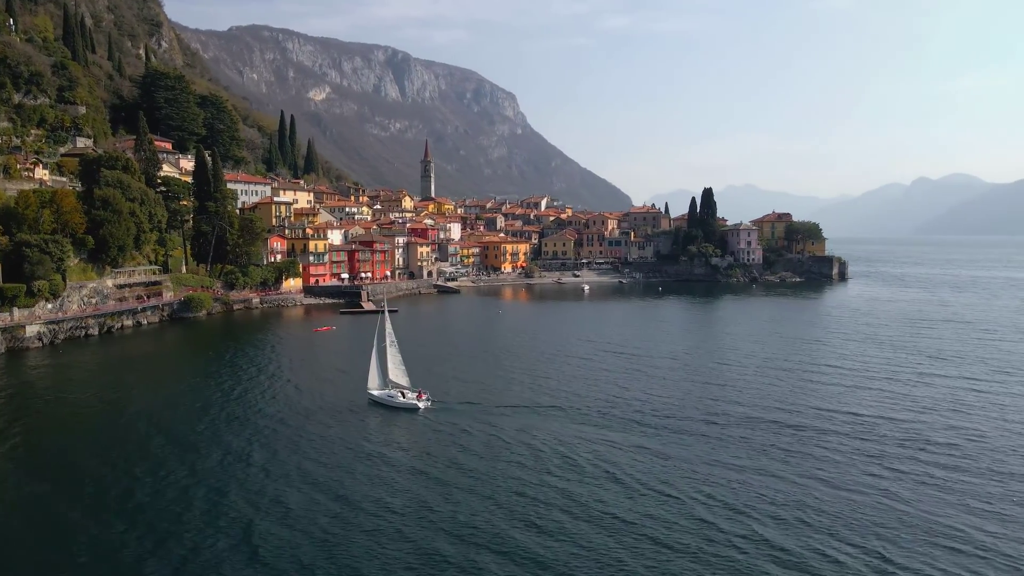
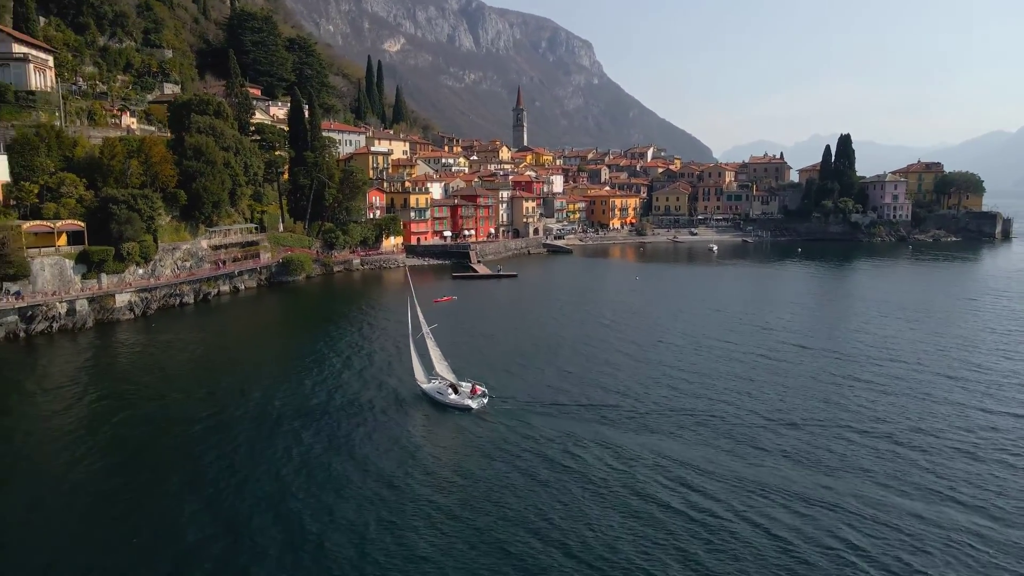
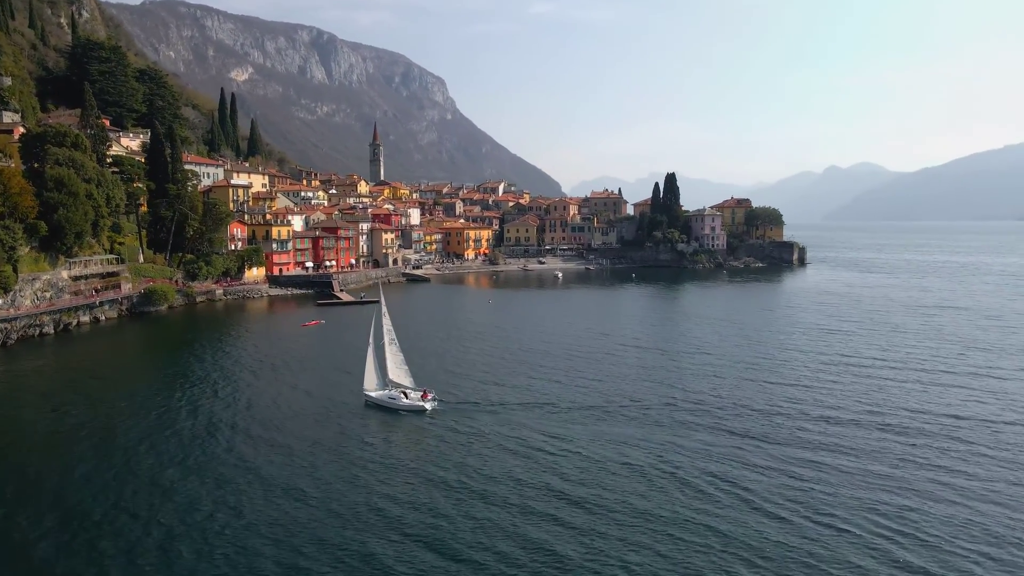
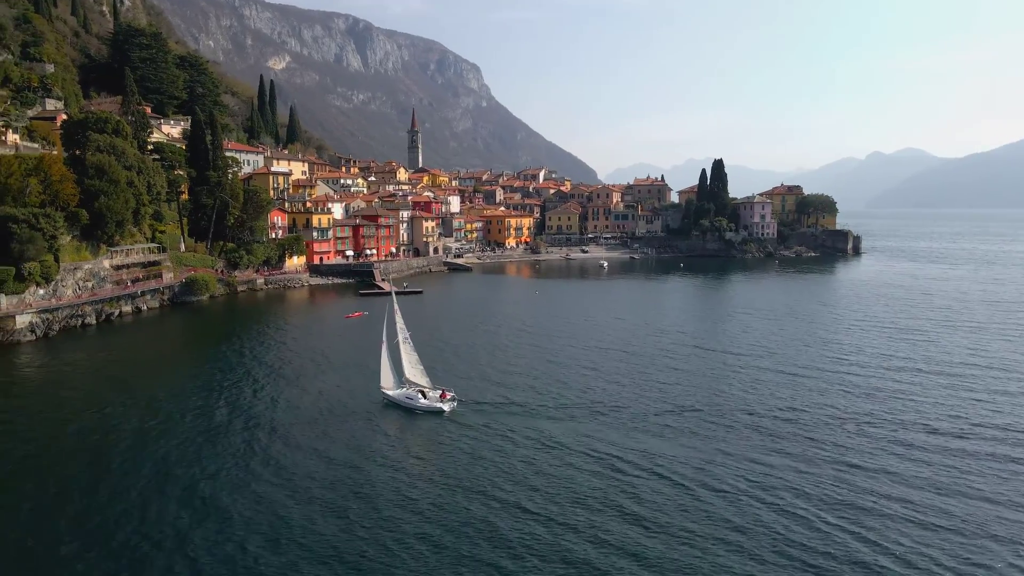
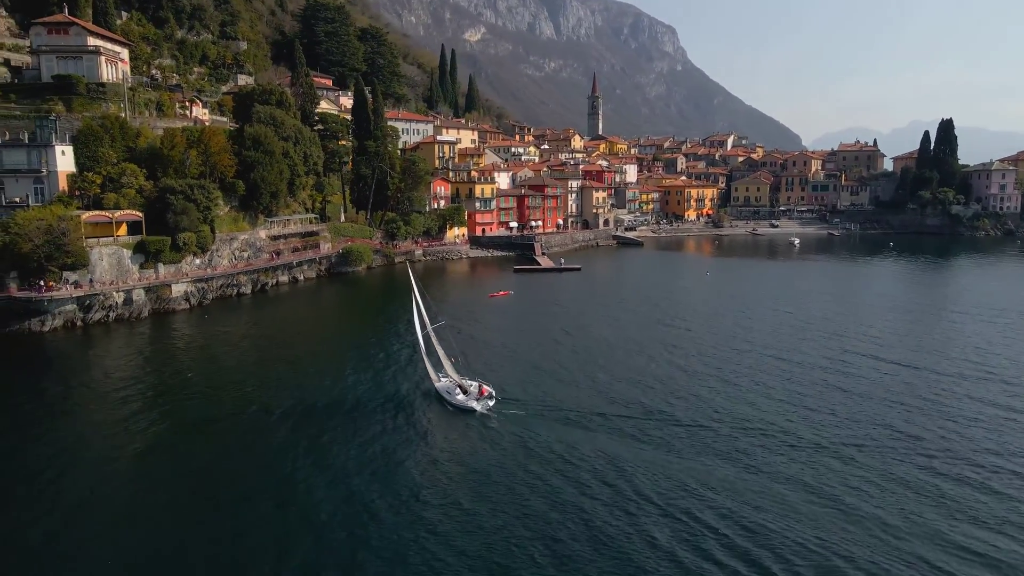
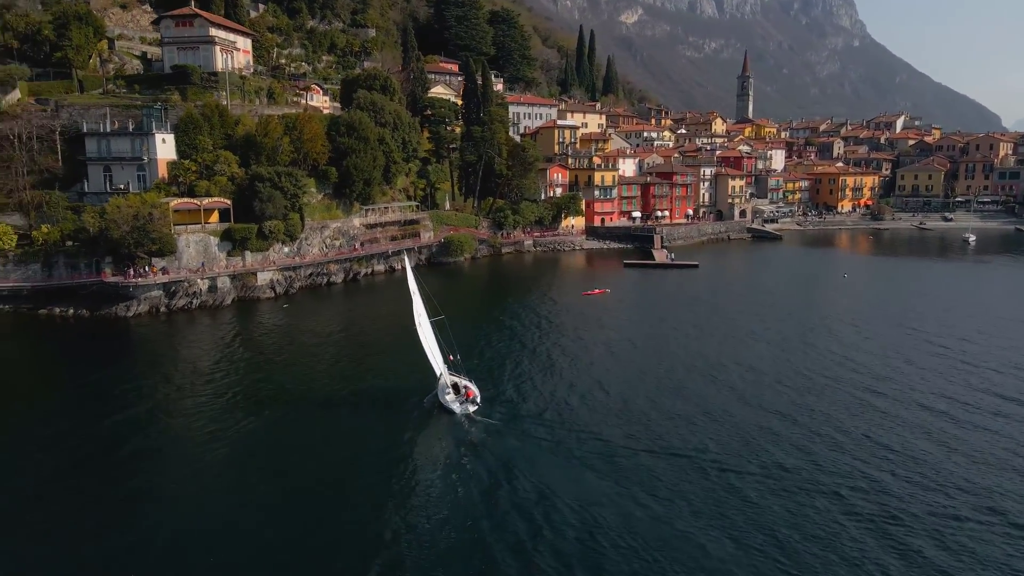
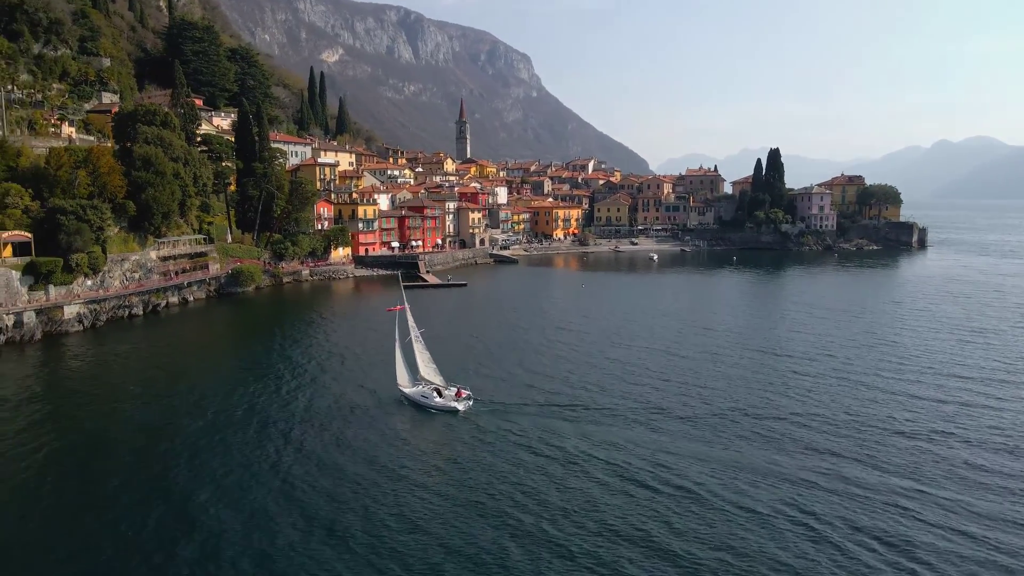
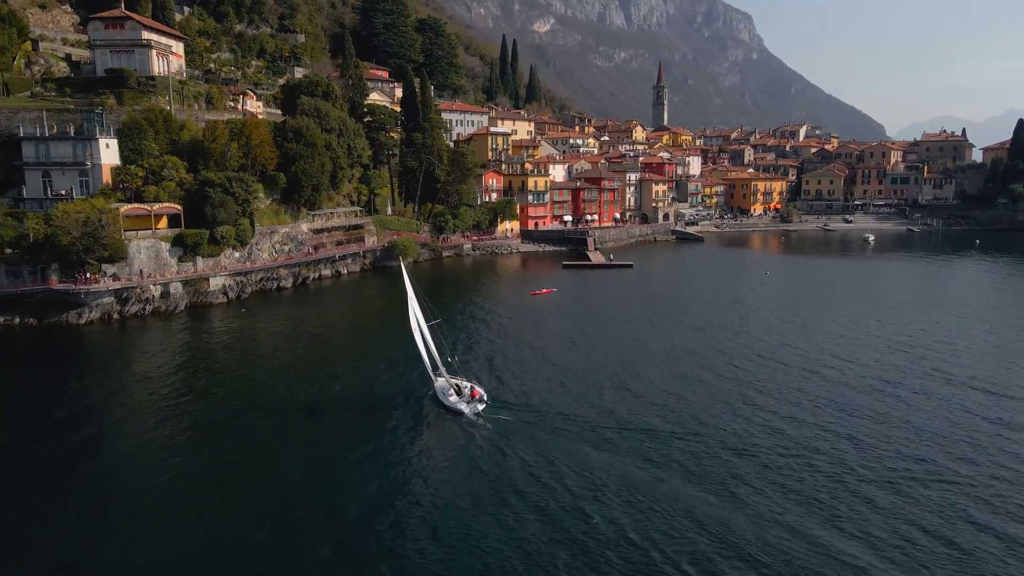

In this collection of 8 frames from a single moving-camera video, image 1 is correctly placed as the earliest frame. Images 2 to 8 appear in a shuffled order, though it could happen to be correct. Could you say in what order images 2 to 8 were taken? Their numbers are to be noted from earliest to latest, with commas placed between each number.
3, 4, 7, 2, 5, 8, 6
